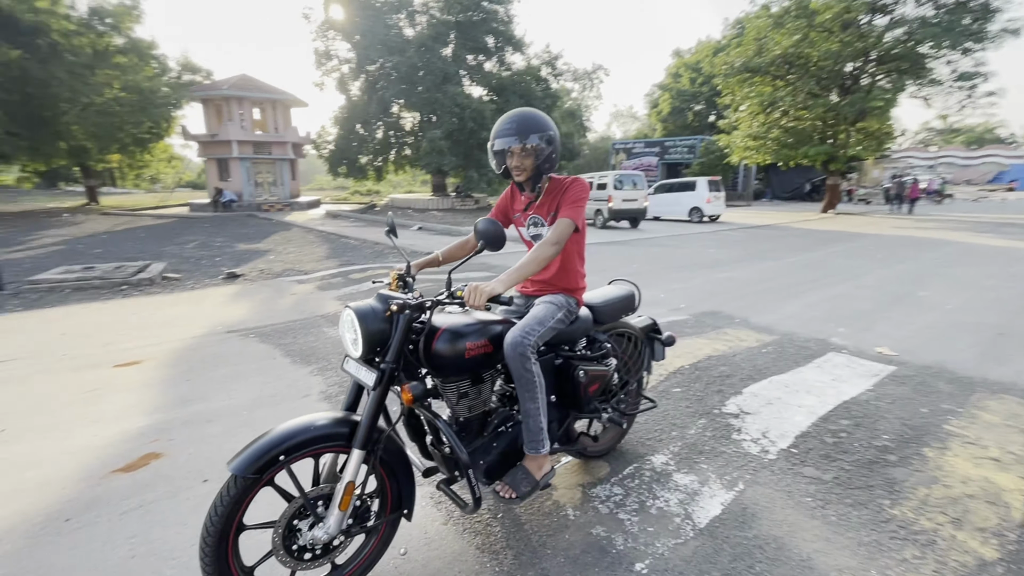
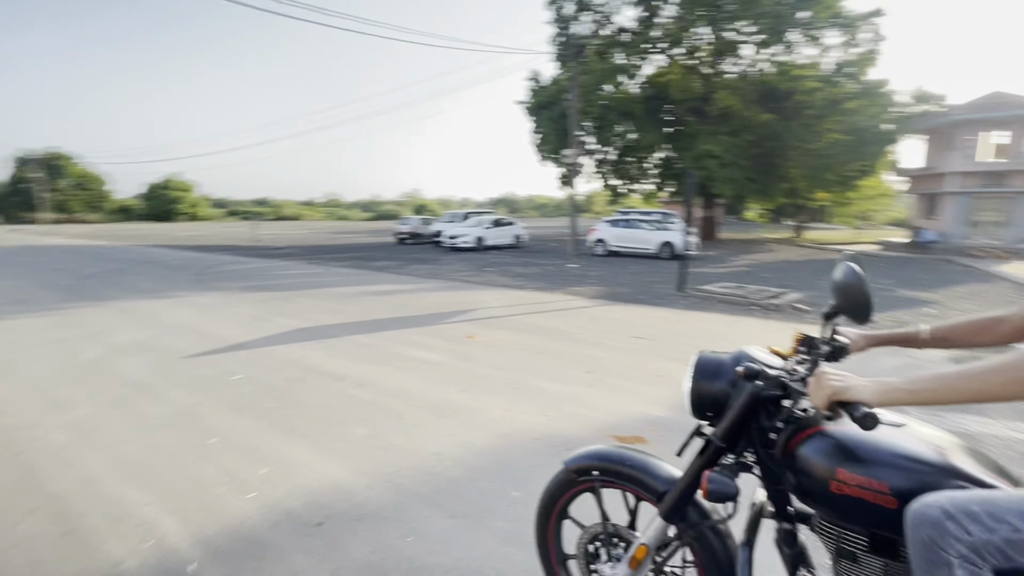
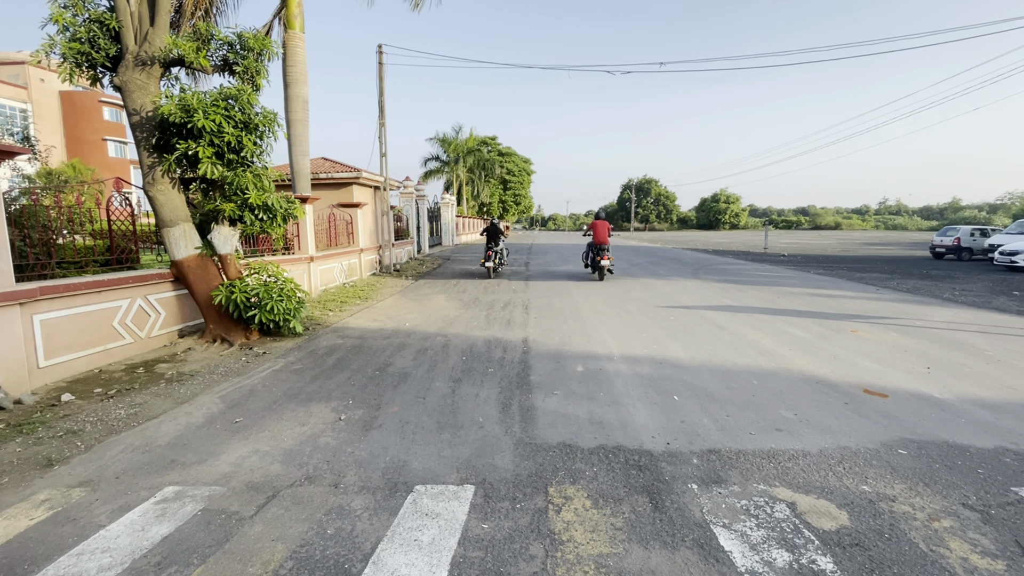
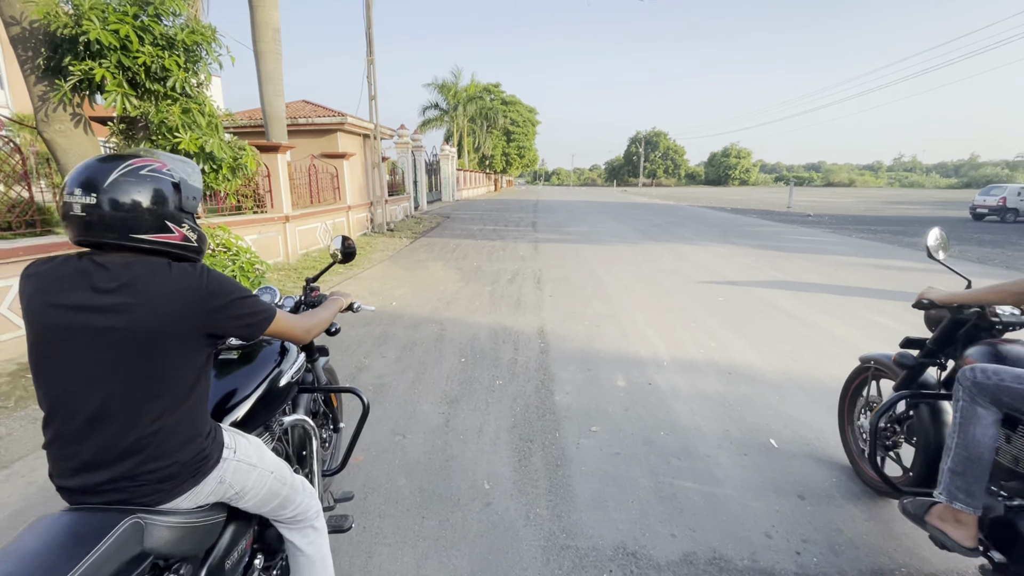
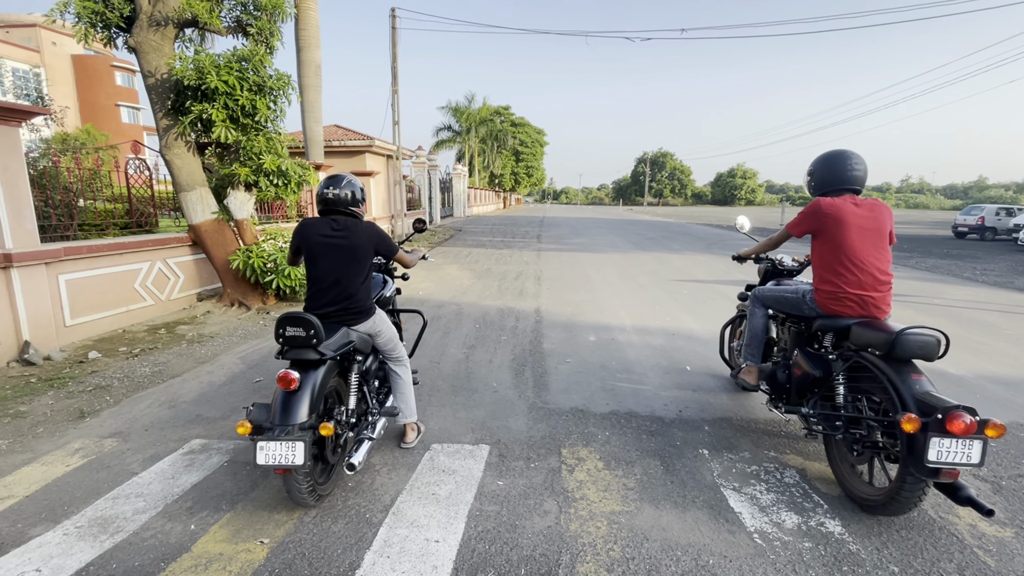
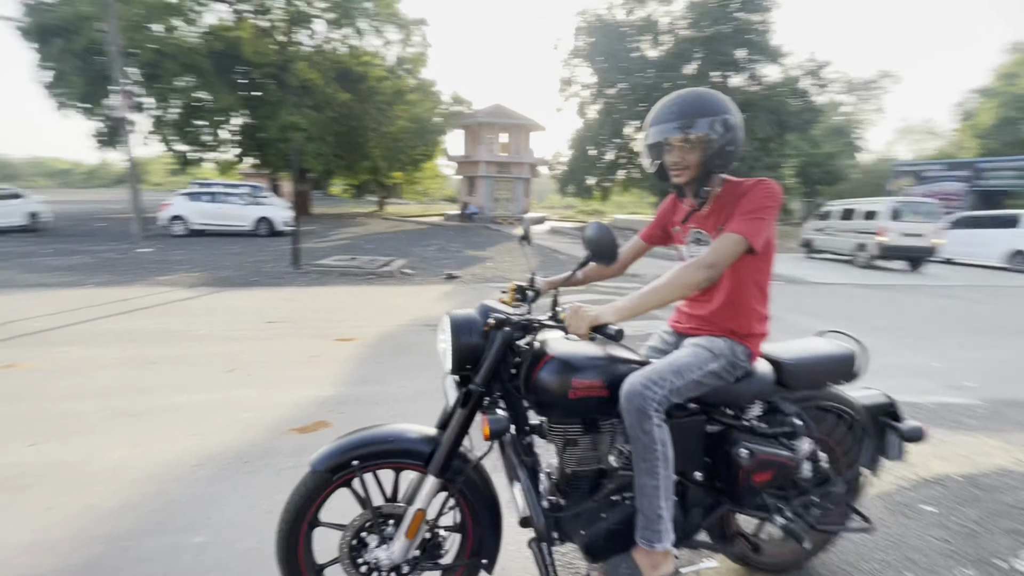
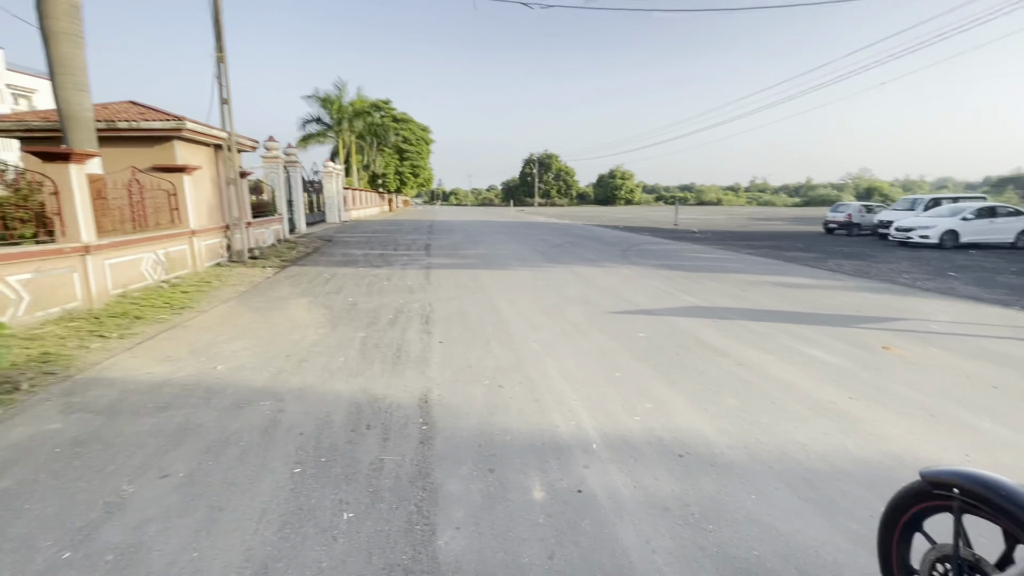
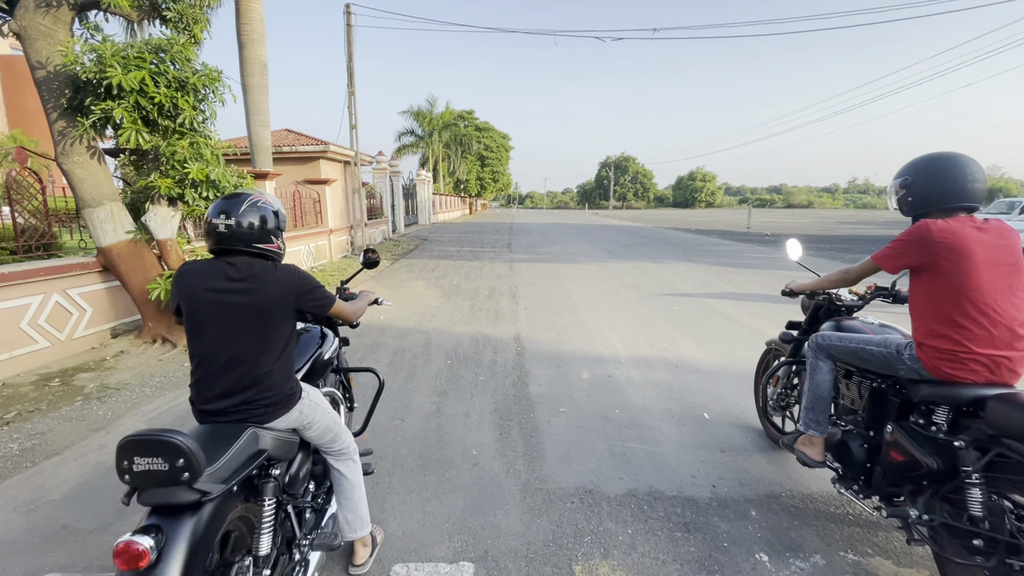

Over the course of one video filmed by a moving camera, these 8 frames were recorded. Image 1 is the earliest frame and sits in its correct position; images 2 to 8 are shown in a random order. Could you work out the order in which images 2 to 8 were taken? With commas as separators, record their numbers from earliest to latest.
6, 2, 7, 4, 8, 5, 3
